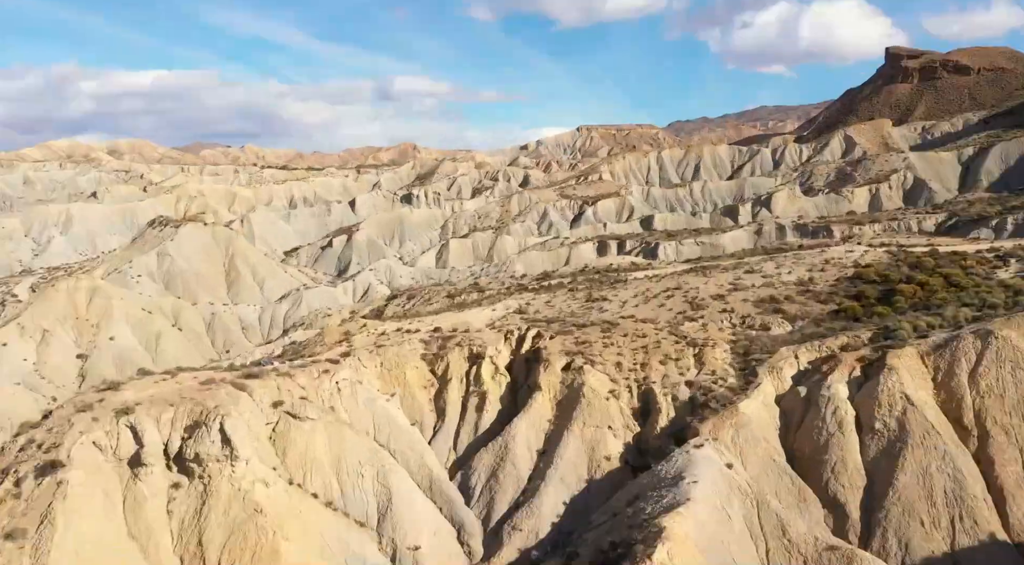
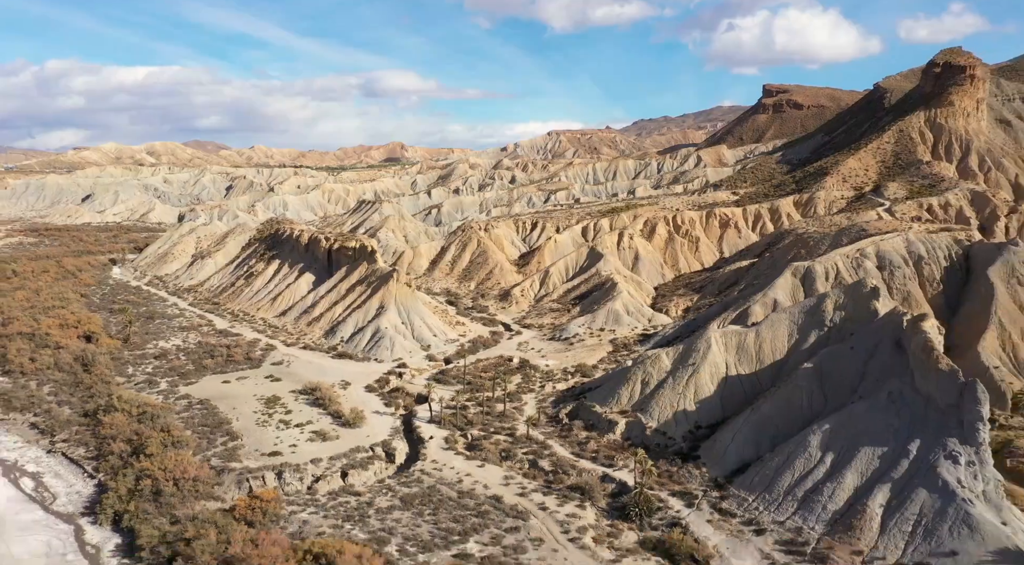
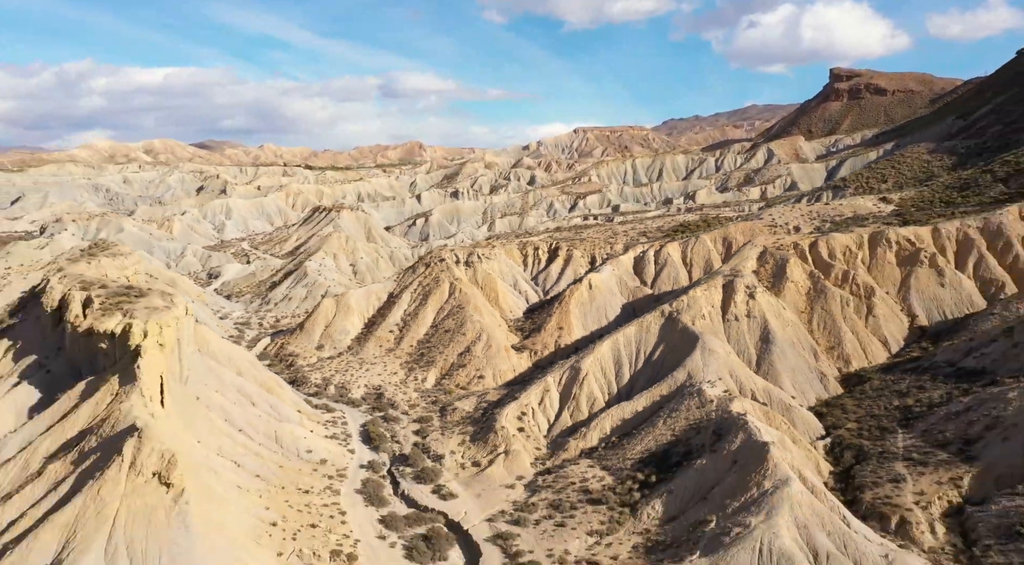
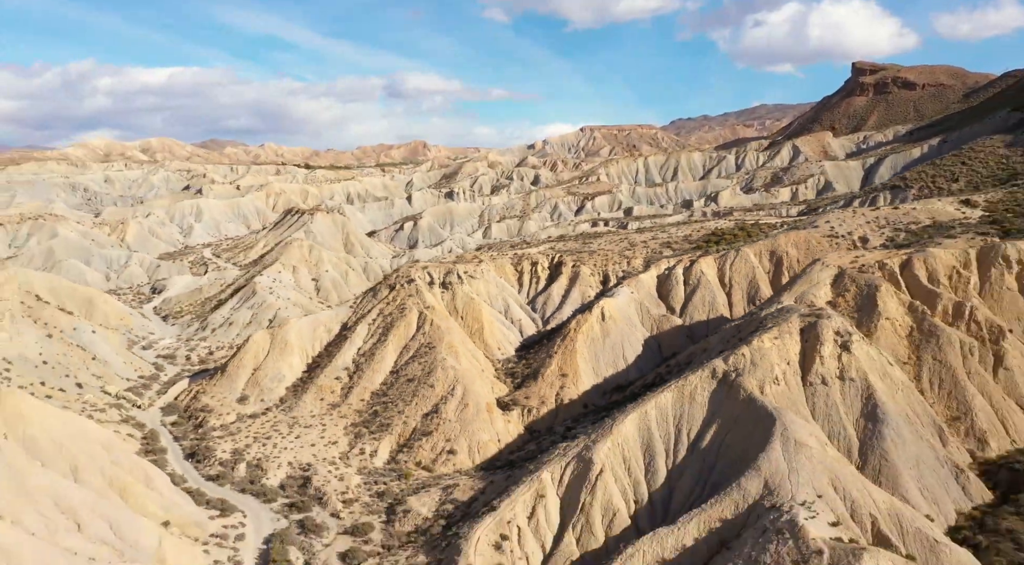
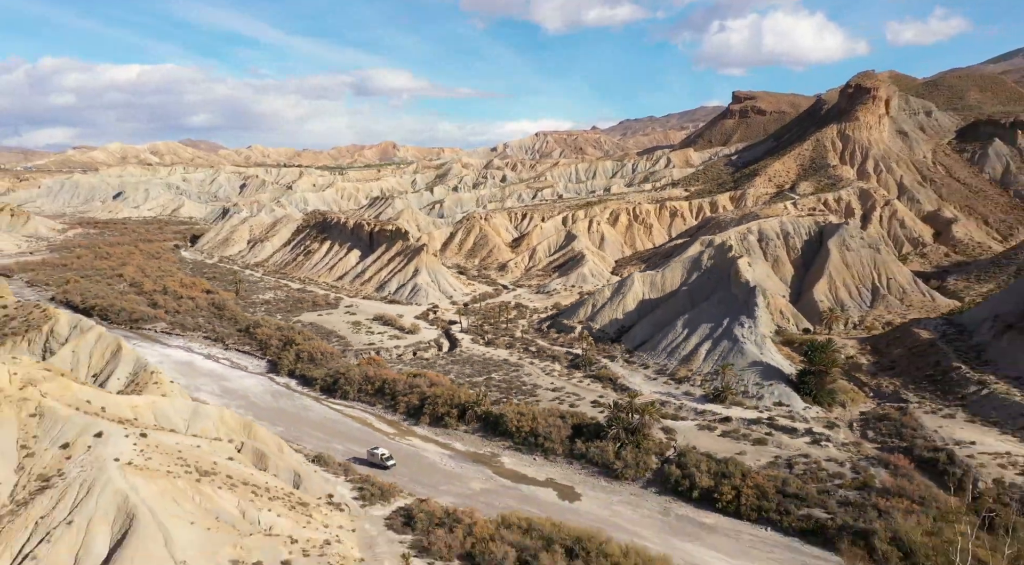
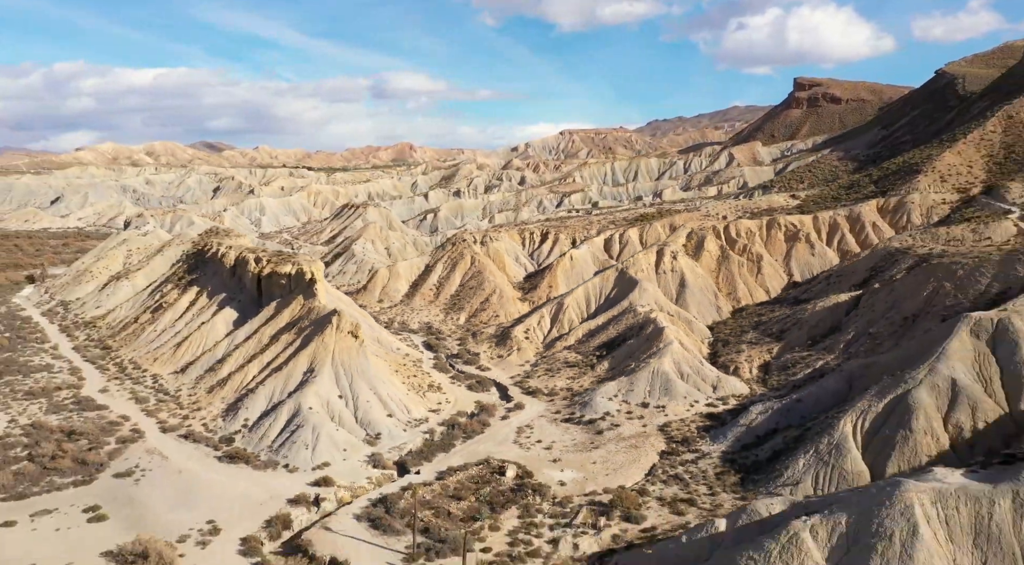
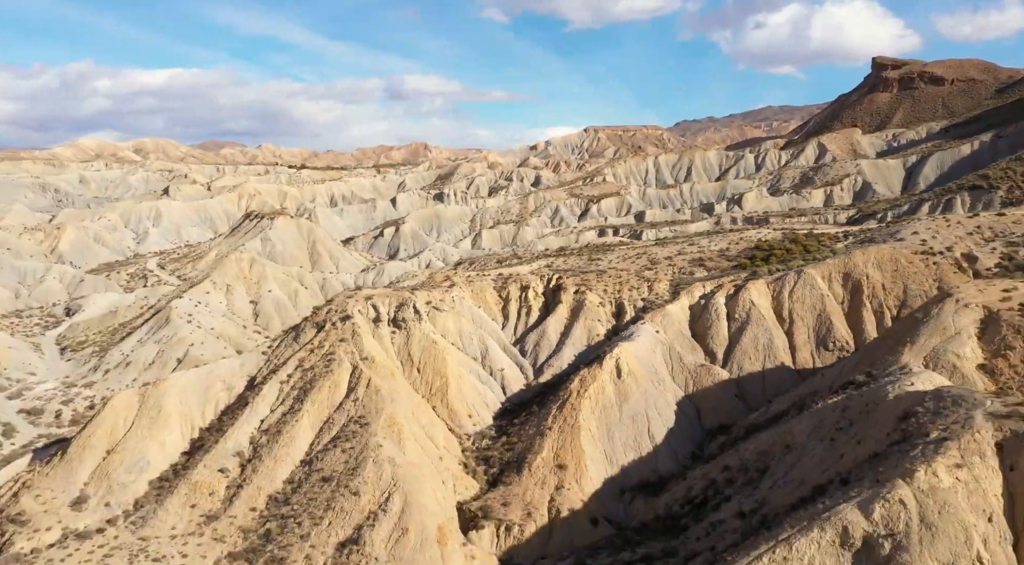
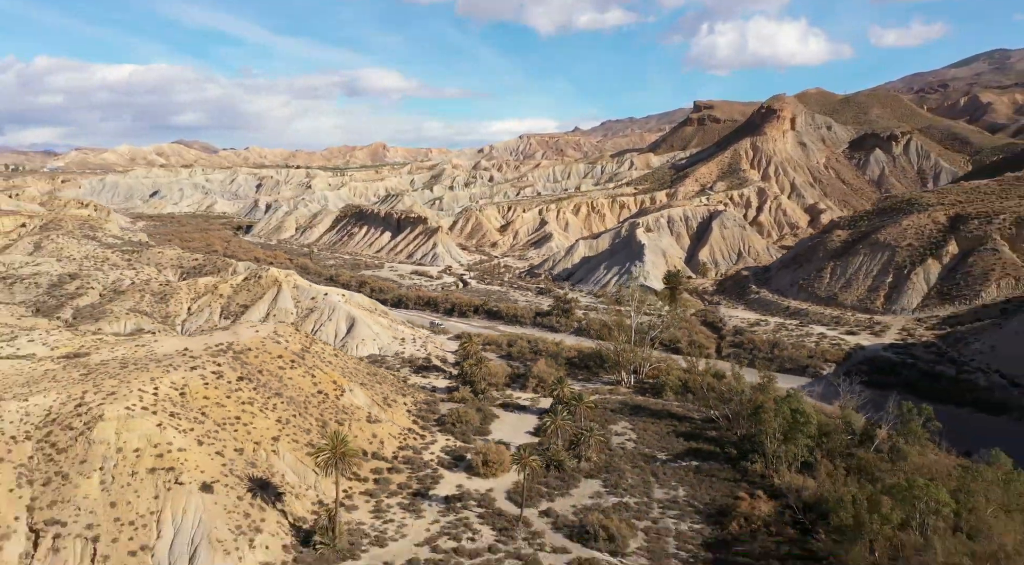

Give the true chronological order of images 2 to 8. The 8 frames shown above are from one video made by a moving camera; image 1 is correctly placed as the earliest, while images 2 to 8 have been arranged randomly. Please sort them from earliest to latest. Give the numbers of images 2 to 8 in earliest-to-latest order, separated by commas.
7, 4, 3, 6, 2, 5, 8
